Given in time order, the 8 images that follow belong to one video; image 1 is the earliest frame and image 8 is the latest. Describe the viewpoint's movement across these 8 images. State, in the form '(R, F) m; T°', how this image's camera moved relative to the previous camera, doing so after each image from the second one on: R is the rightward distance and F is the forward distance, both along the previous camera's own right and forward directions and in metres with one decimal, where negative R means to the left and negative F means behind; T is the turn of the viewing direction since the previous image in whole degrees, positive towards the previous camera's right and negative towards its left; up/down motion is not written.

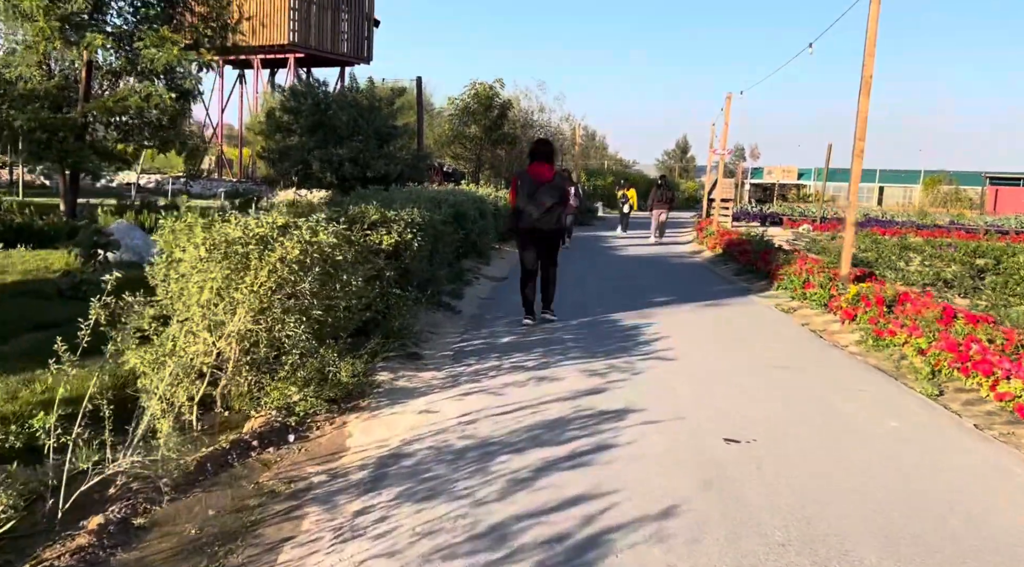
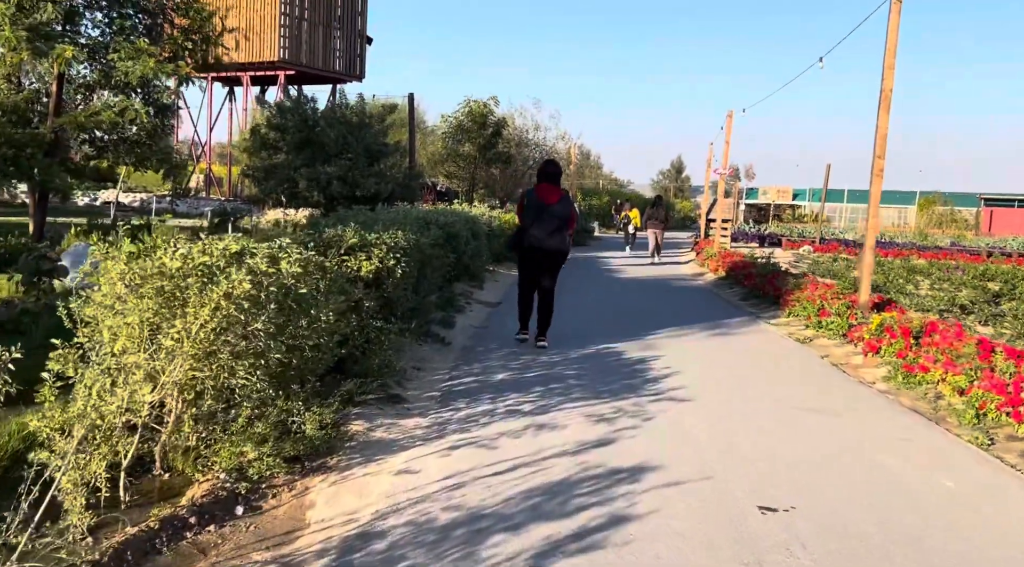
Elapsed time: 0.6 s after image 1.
(0.0, +0.7) m; 0°
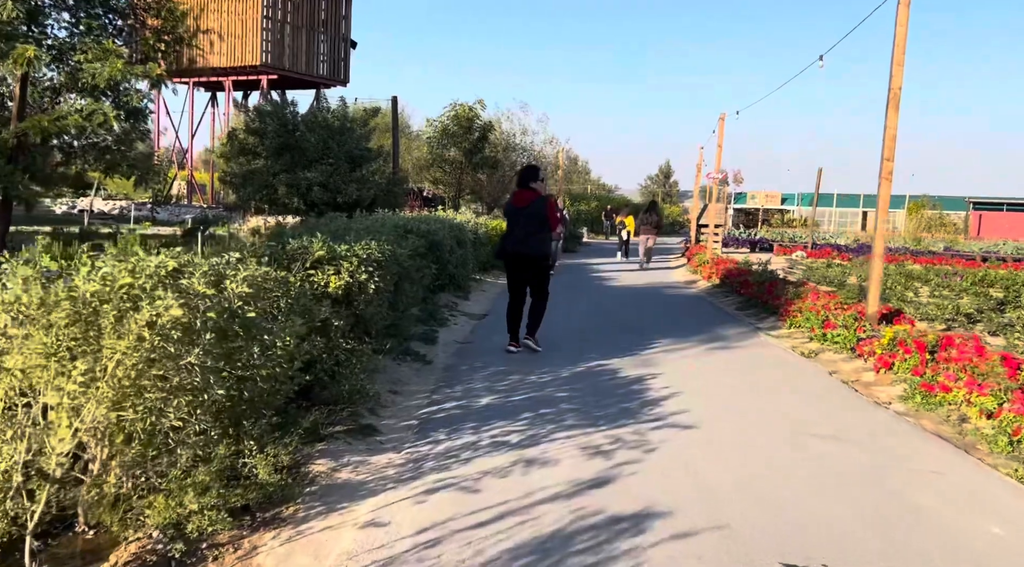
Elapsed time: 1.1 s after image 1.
(0.0, +0.6) m; +1°
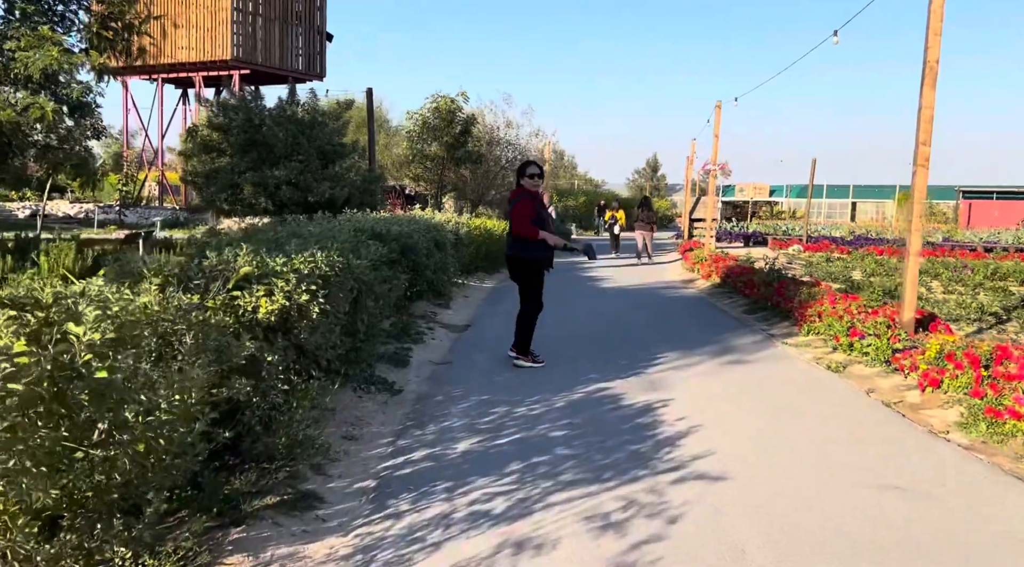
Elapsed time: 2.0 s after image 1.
(0.0, +1.2) m; +1°
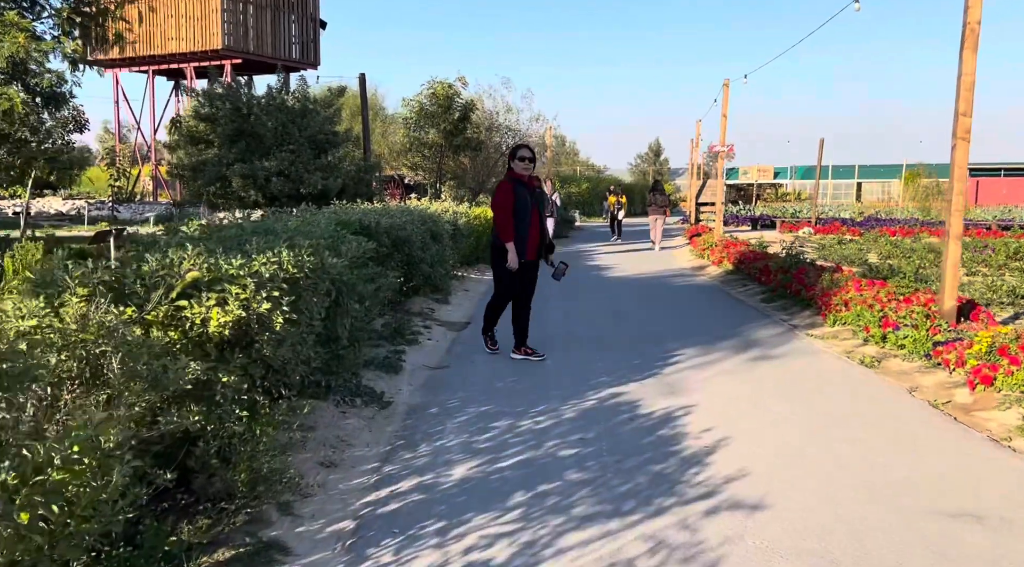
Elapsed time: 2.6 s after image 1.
(0.0, +0.7) m; 0°
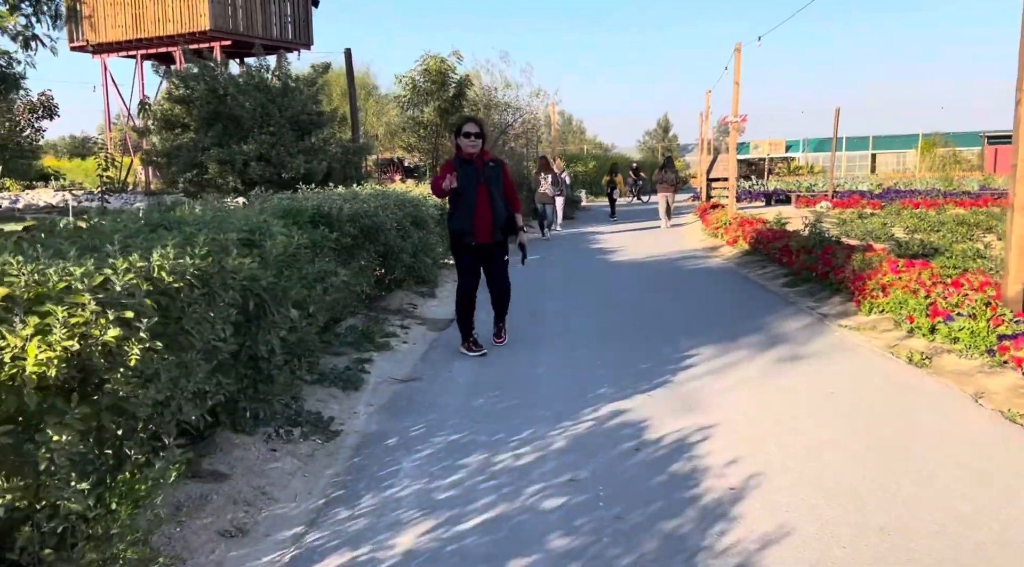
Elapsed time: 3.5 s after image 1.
(+0.2, +1.1) m; -1°
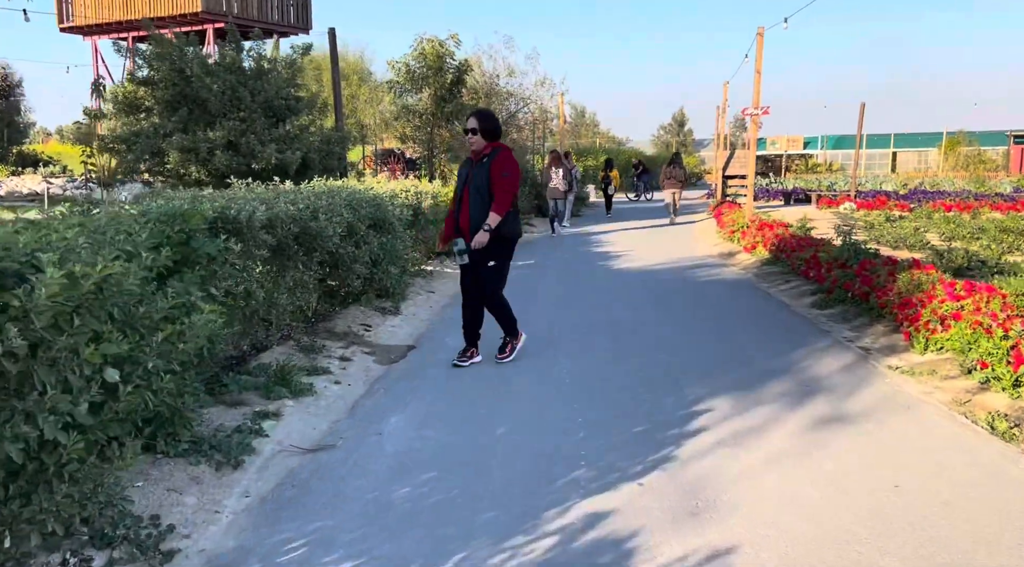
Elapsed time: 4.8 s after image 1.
(+0.3, +1.5) m; -1°
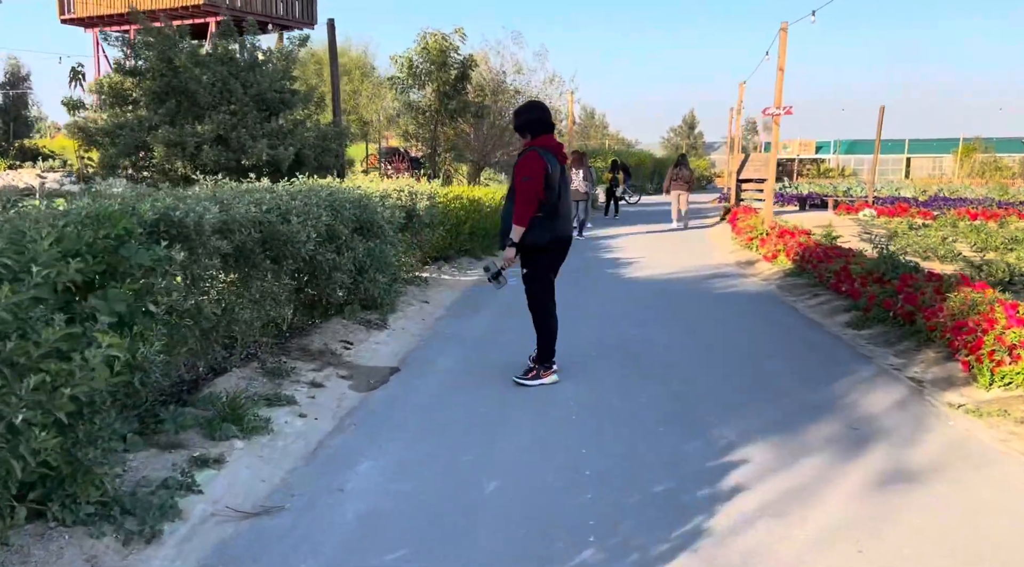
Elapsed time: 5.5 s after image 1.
(0.0, +0.8) m; 0°
